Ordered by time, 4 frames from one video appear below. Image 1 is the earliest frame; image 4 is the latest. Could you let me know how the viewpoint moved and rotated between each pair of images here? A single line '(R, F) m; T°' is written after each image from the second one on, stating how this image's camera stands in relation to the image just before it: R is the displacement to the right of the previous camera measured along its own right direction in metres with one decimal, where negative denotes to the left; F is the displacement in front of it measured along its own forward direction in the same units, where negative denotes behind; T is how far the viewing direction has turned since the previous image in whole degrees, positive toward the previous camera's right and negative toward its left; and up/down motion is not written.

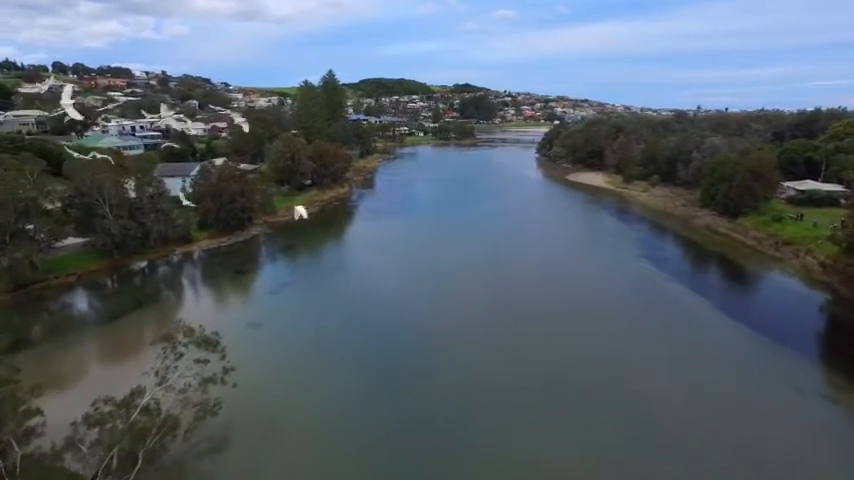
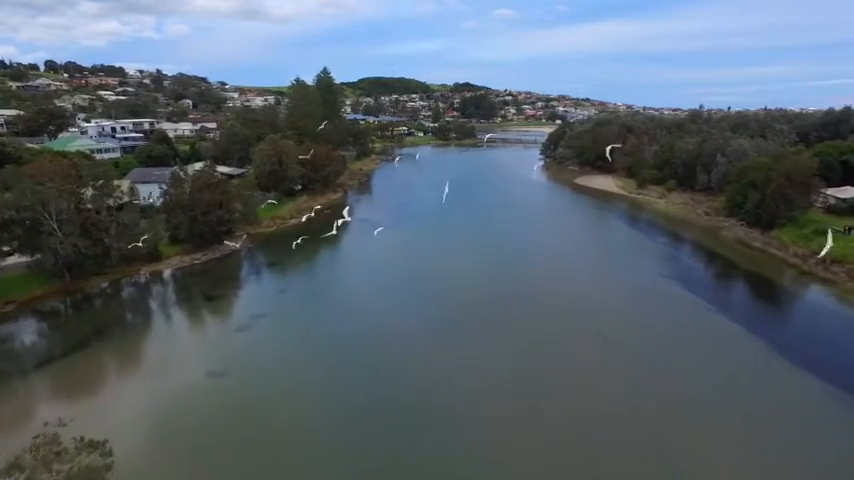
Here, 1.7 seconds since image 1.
(0.0, +2.5) m; 0°
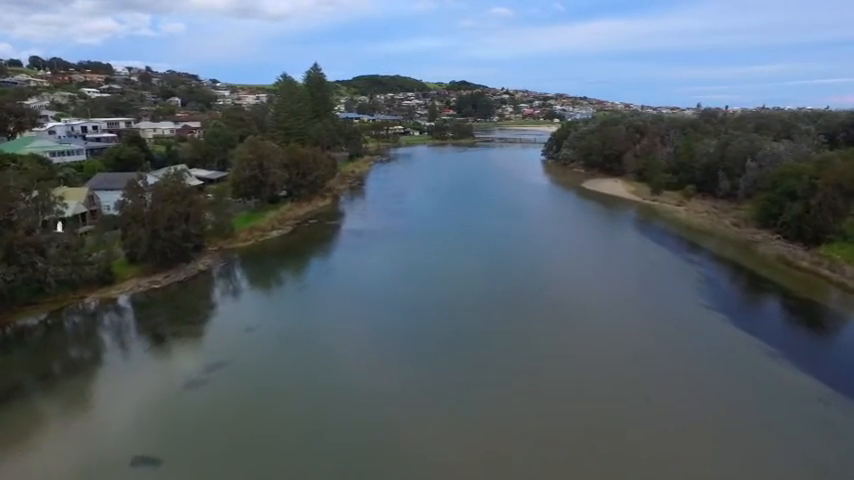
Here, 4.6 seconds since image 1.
(-0.1, +2.8) m; 0°
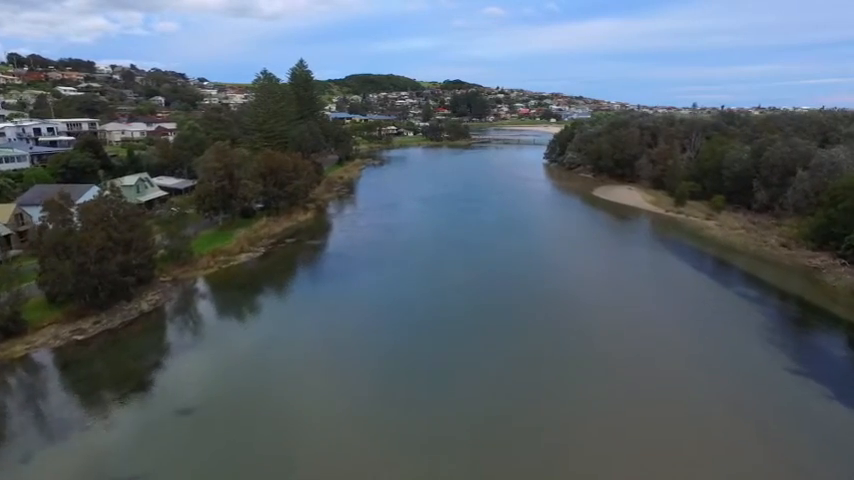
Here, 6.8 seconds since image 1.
(-0.1, +3.6) m; +1°
